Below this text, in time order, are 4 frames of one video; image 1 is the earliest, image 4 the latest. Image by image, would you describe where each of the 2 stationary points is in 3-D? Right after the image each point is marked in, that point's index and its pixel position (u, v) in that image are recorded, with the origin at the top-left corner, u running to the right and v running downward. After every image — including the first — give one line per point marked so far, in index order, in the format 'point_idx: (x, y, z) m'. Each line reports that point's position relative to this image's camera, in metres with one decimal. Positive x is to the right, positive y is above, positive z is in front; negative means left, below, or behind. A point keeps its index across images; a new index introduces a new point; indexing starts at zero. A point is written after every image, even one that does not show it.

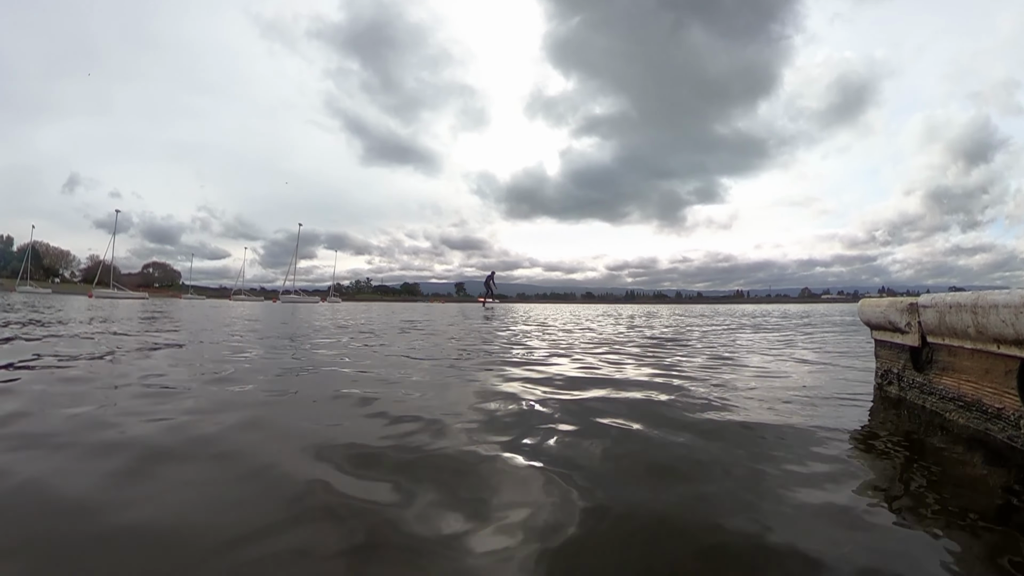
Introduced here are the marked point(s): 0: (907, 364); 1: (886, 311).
0: (+14.0, -2.8, +18.1) m
1: (+13.0, -0.9, +18.0) m
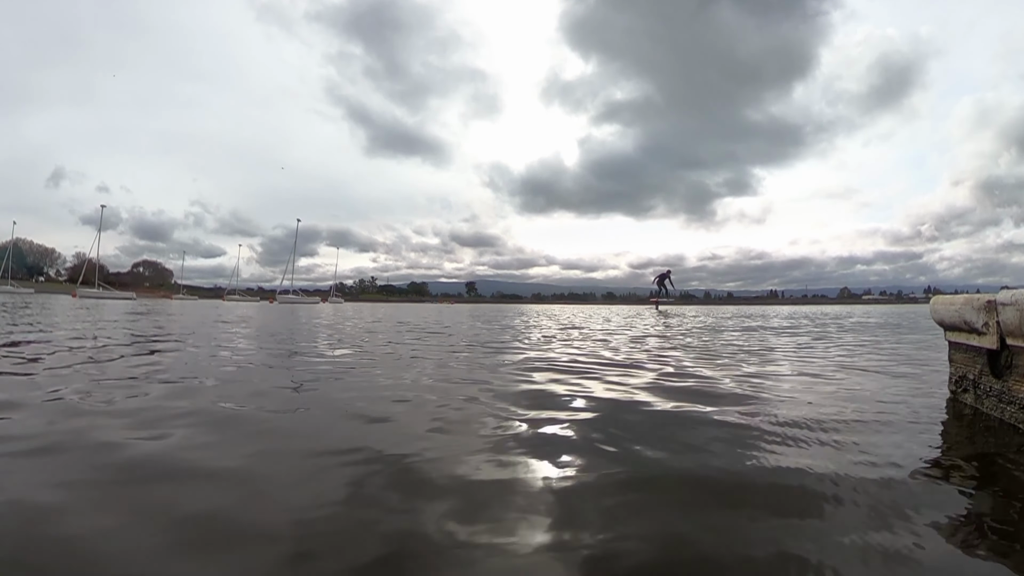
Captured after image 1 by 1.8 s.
0: (+15.1, -2.6, +15.9) m
1: (+14.0, -0.7, +15.7) m
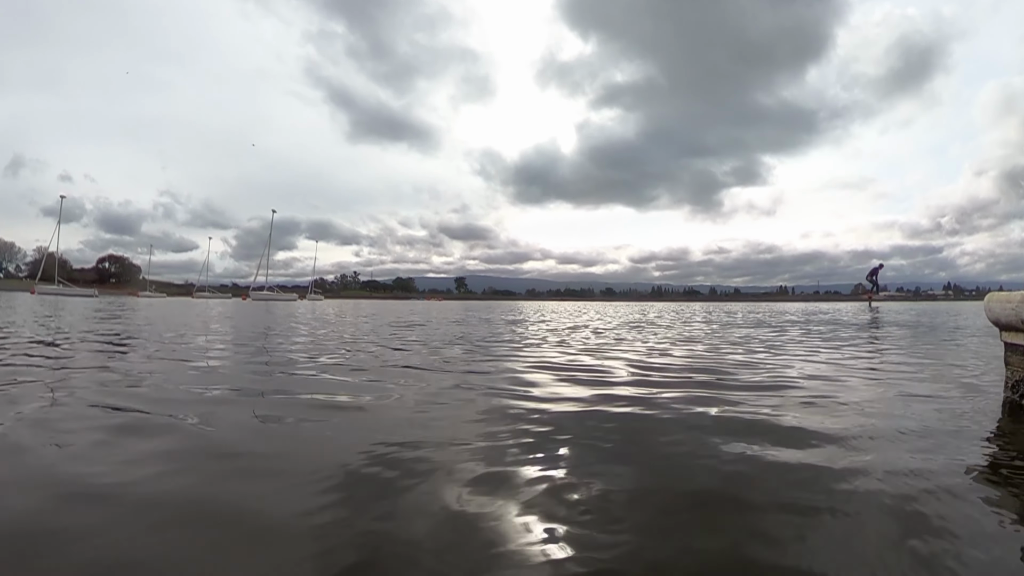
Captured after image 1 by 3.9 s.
0: (+14.9, -2.3, +14.0) m
1: (+13.9, -0.4, +13.8) m
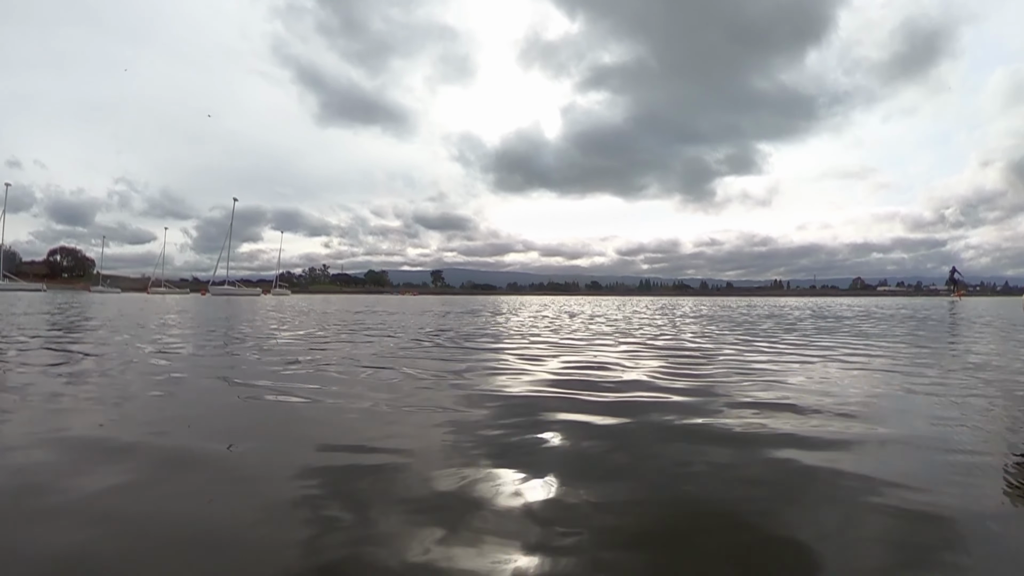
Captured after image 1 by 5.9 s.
0: (+14.2, -1.8, +12.4) m
1: (+13.2, 0.0, +12.3) m
